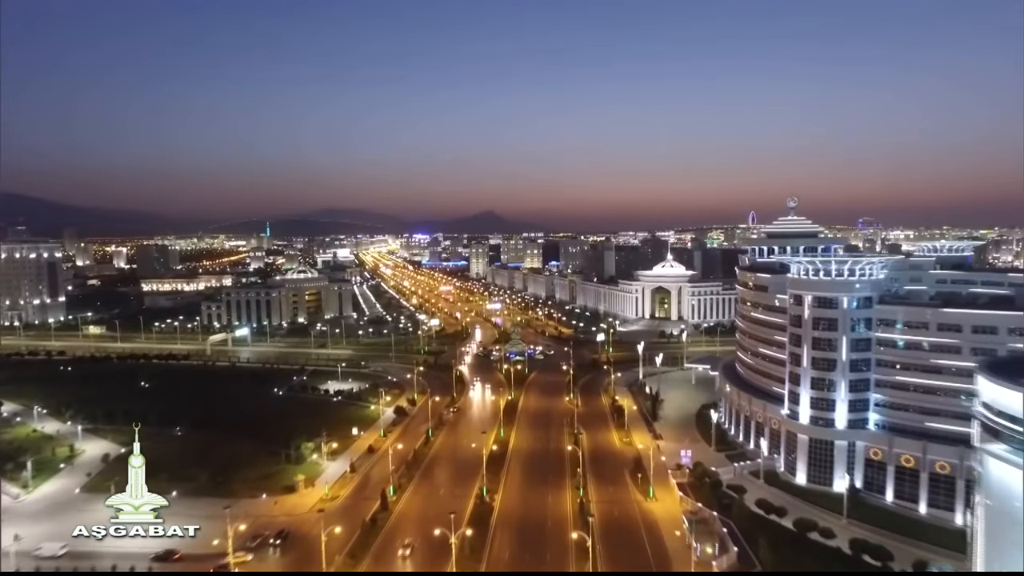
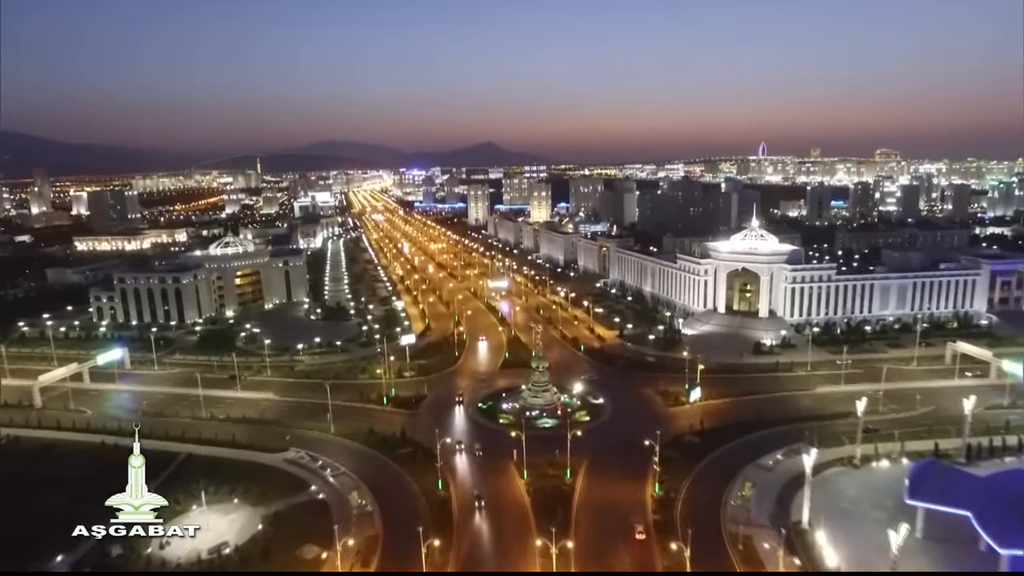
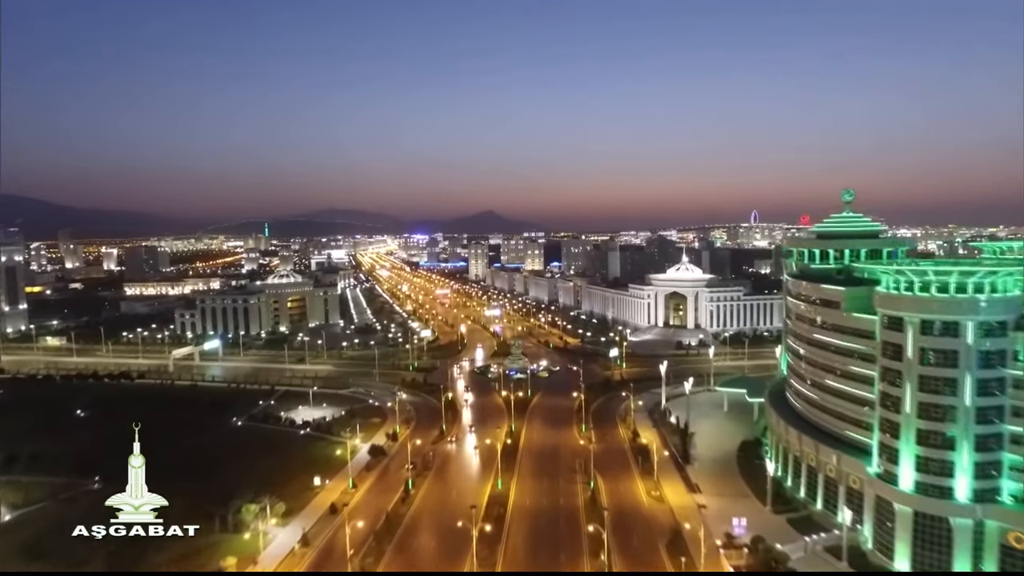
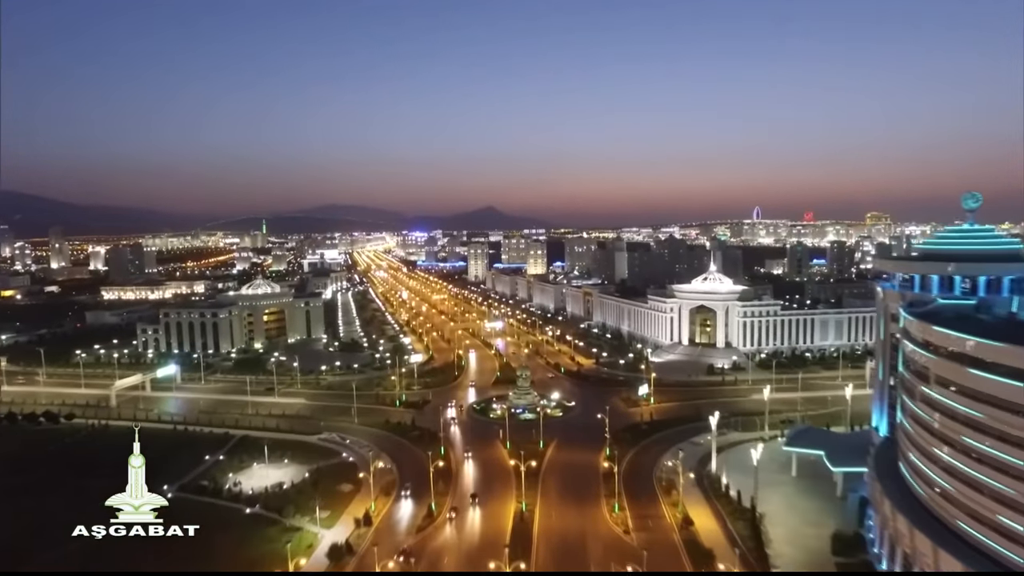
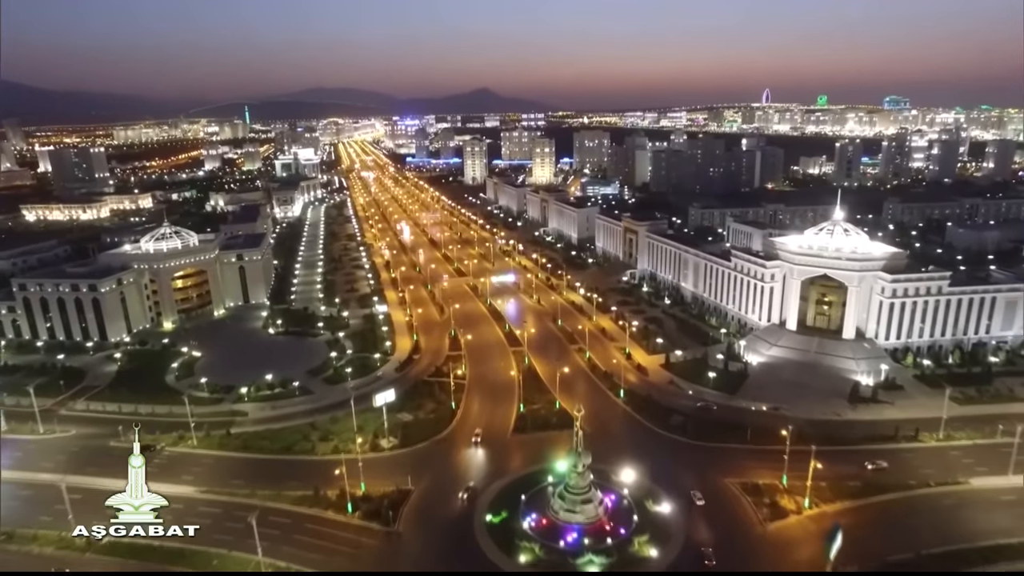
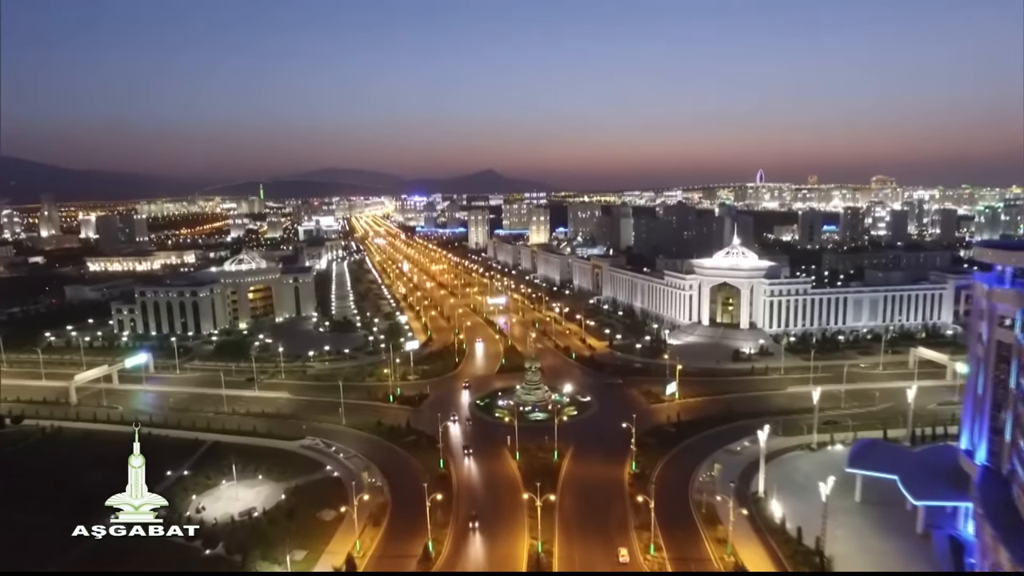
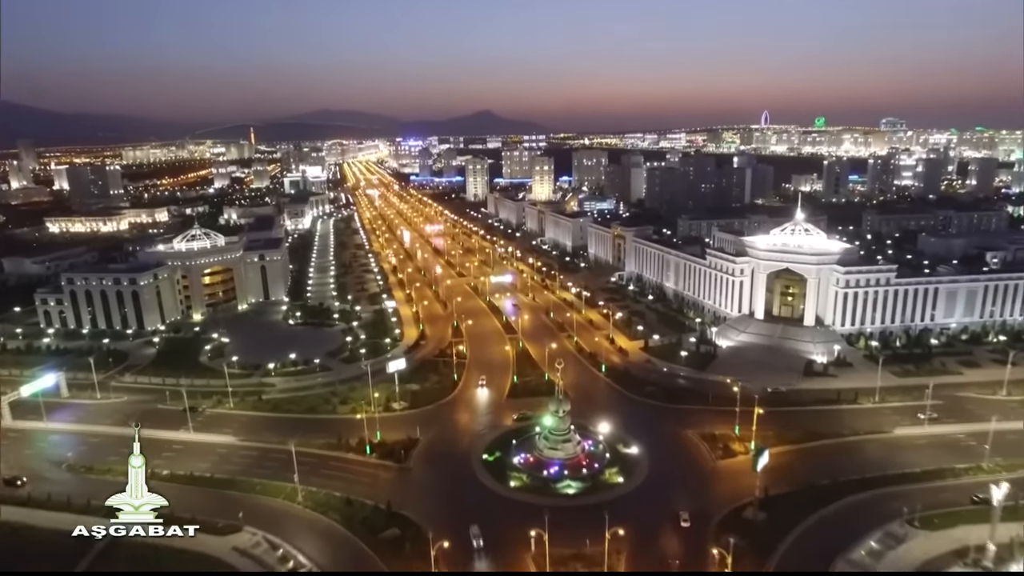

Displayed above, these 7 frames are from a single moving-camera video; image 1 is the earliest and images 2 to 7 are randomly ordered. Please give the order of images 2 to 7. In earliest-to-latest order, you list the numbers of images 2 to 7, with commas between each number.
3, 4, 6, 2, 7, 5
